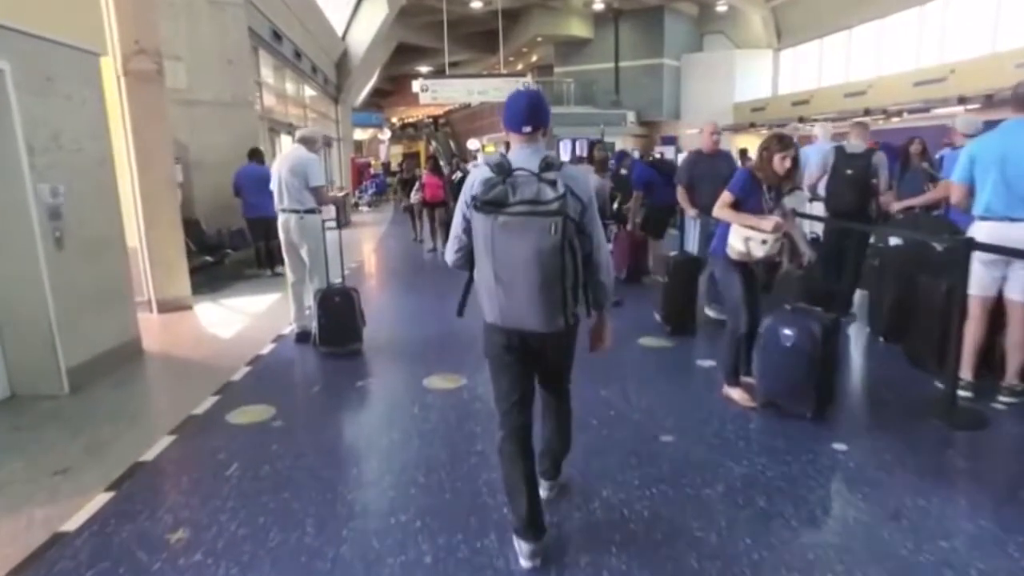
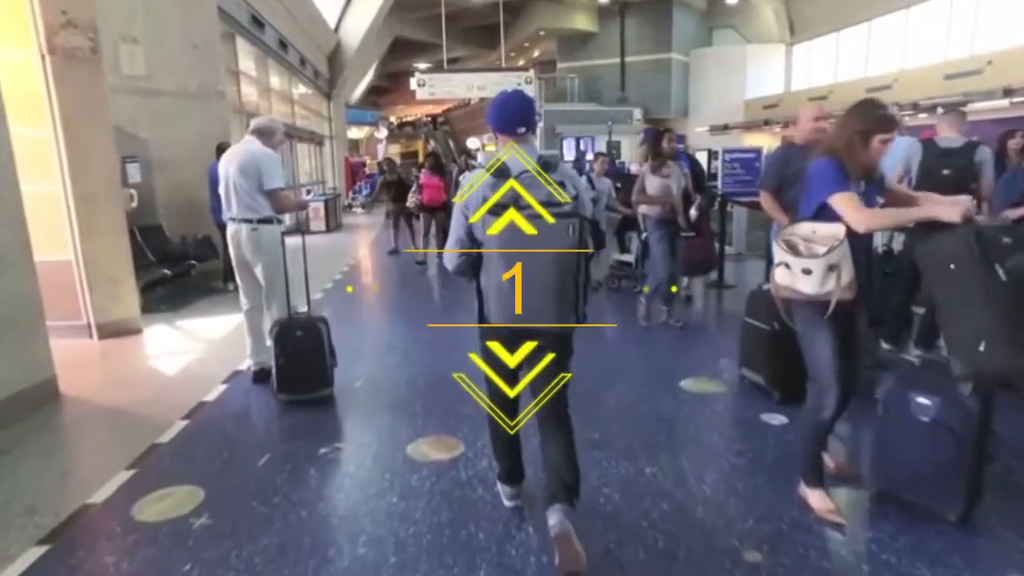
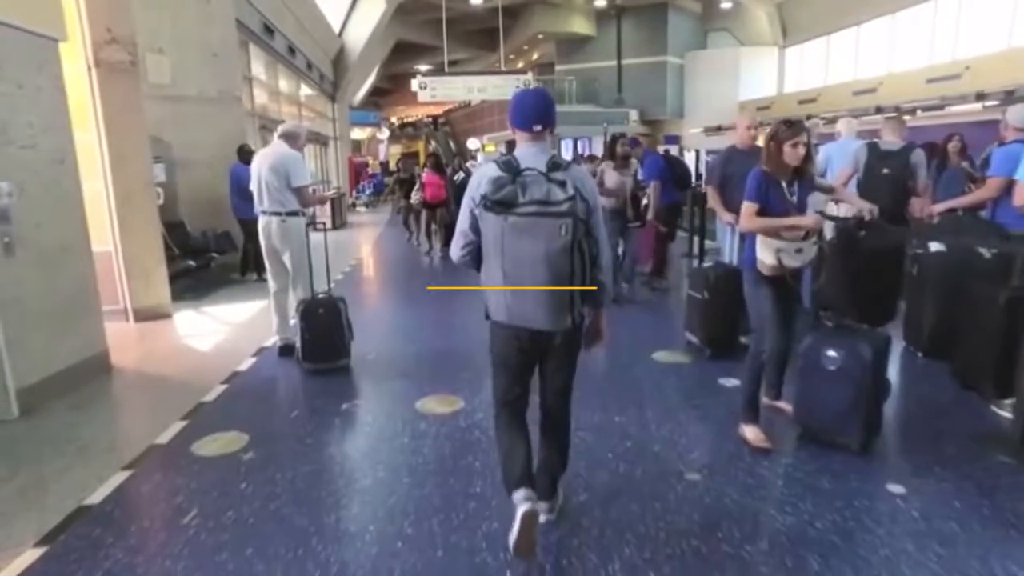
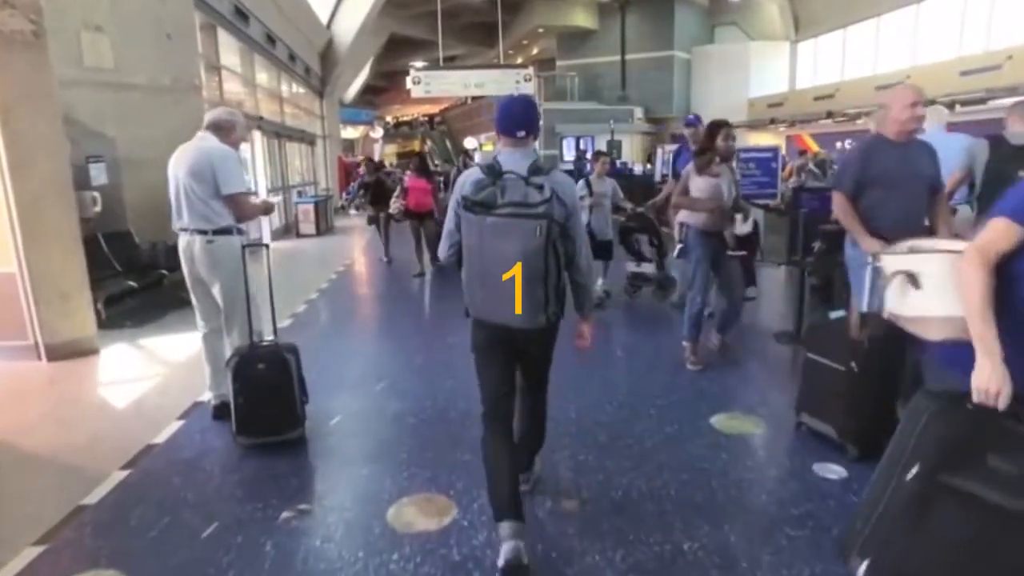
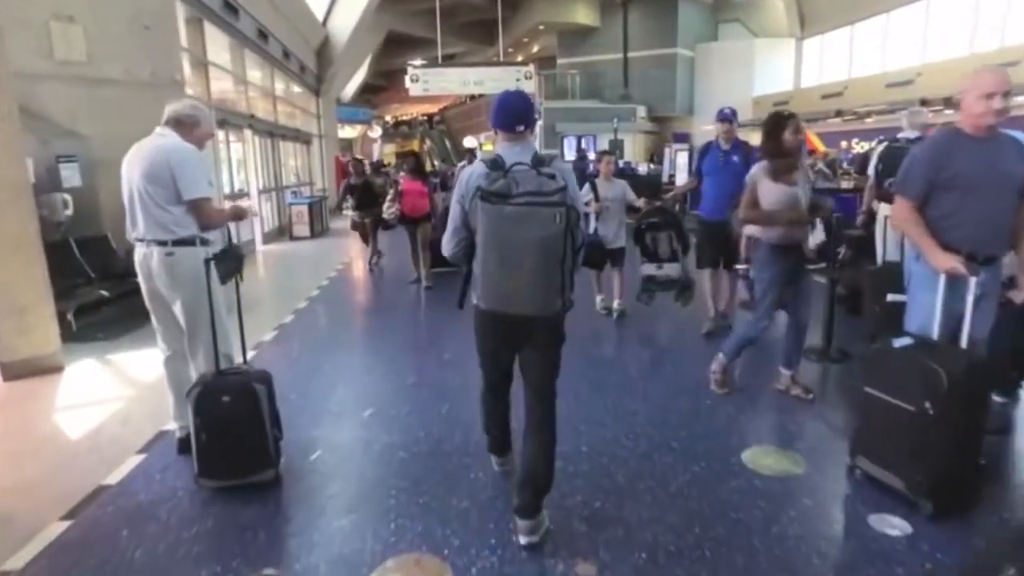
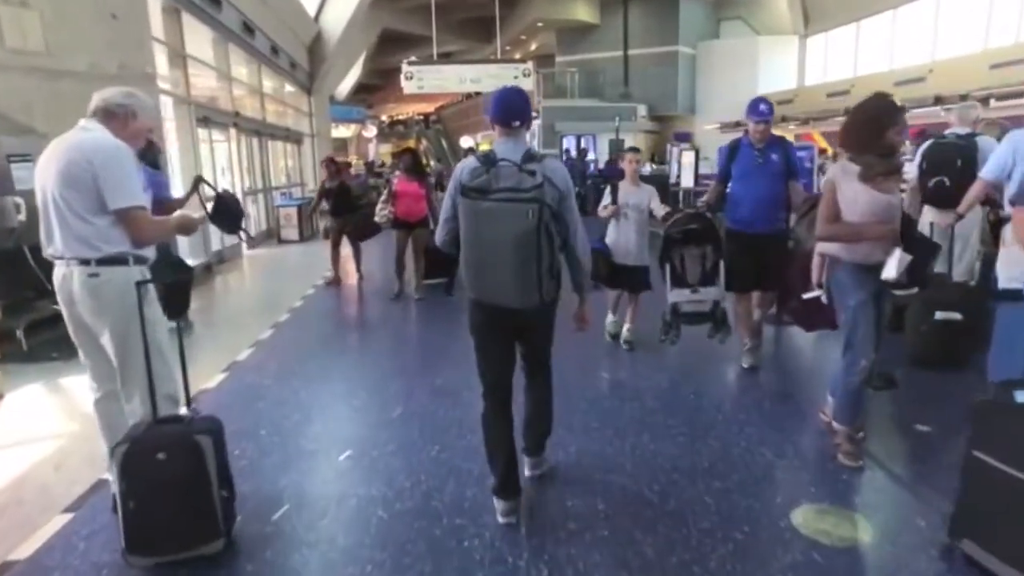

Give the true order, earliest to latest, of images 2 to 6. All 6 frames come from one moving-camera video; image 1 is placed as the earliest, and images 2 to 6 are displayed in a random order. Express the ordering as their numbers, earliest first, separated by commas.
3, 2, 4, 5, 6
